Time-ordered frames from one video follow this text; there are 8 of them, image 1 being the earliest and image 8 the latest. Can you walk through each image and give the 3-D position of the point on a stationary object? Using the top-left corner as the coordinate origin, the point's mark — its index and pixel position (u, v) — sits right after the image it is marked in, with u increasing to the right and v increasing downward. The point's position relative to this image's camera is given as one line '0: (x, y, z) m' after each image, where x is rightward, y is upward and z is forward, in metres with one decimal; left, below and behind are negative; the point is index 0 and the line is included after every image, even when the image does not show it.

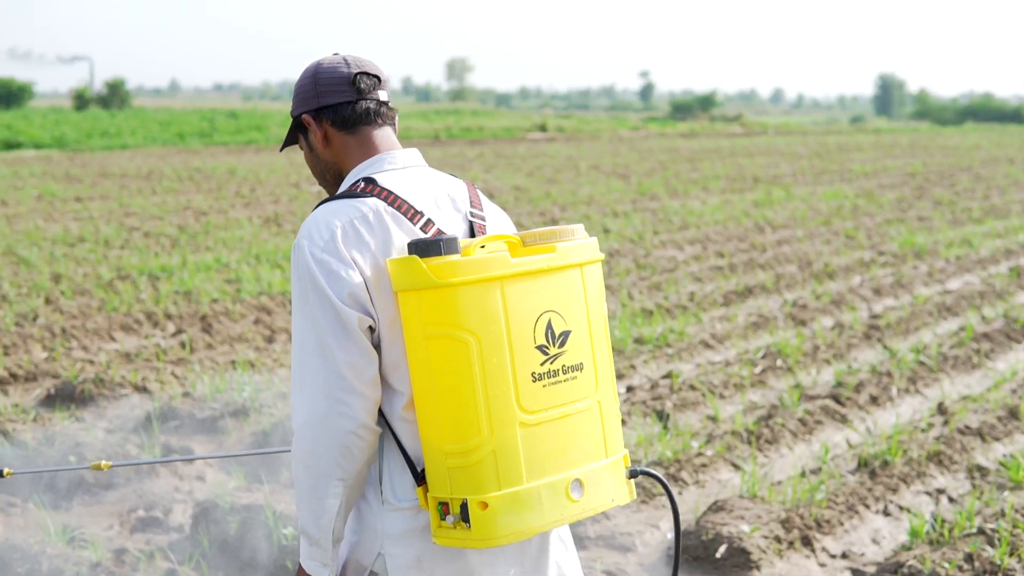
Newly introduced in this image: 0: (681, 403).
0: (+1.0, -0.7, +6.1) m
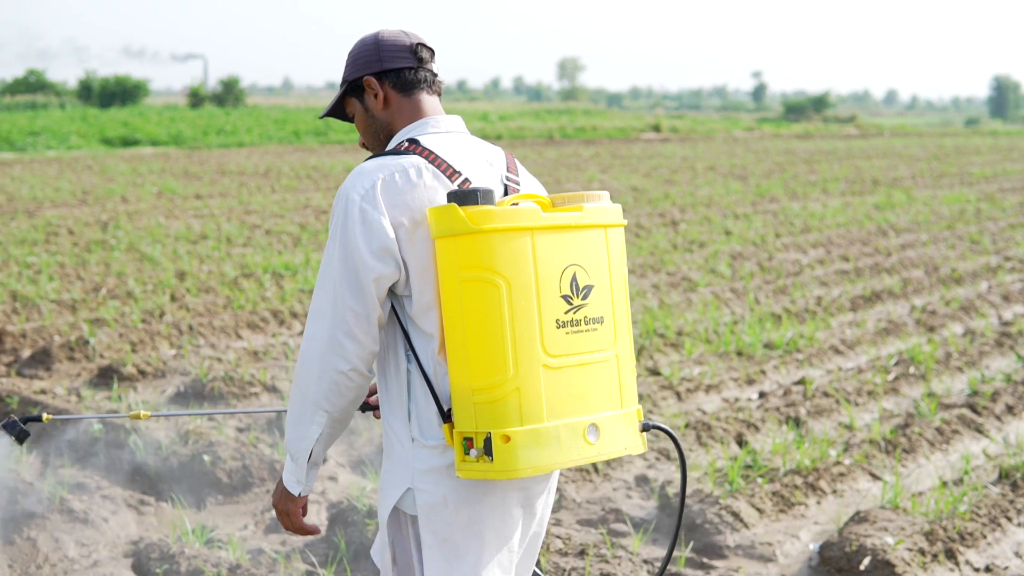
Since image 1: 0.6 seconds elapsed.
0: (+1.7, -0.7, +5.9) m
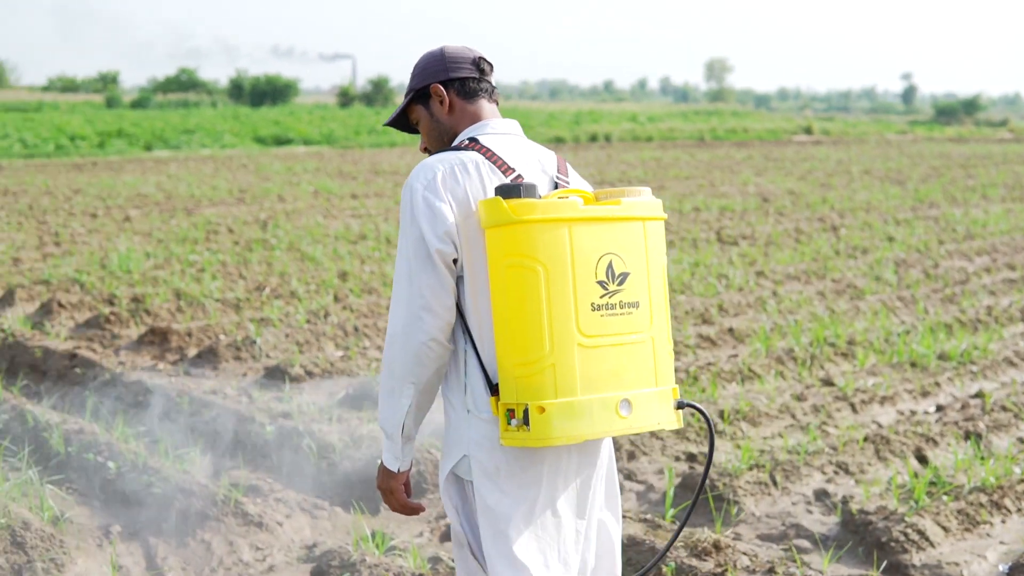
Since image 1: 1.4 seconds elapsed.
0: (+2.6, -0.7, +5.6) m
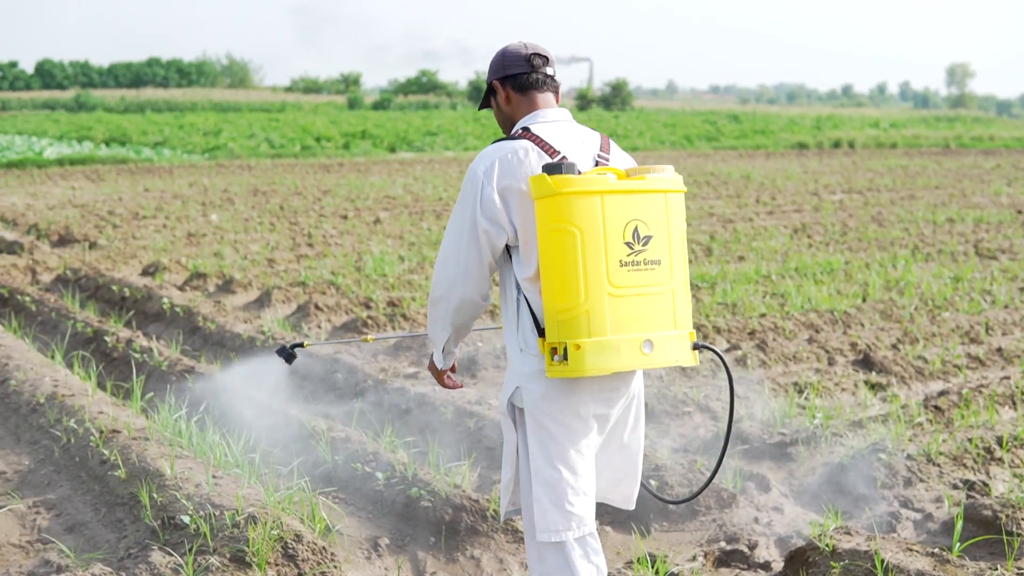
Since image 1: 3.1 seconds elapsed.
0: (+3.9, -0.9, +5.2) m
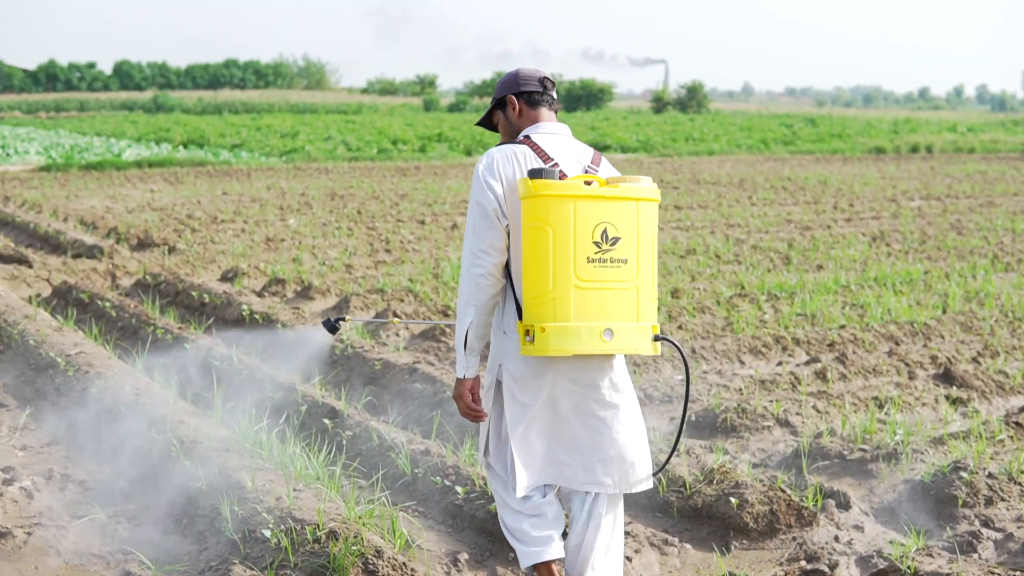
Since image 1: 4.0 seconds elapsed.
0: (+4.2, -0.9, +5.1) m
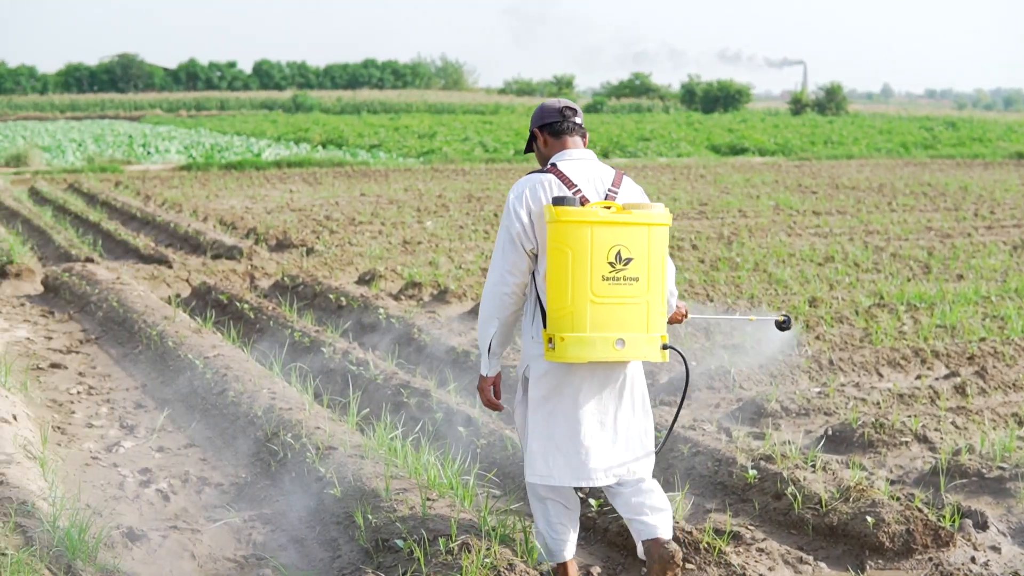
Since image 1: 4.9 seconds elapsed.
0: (+4.9, -1.0, +4.8) m
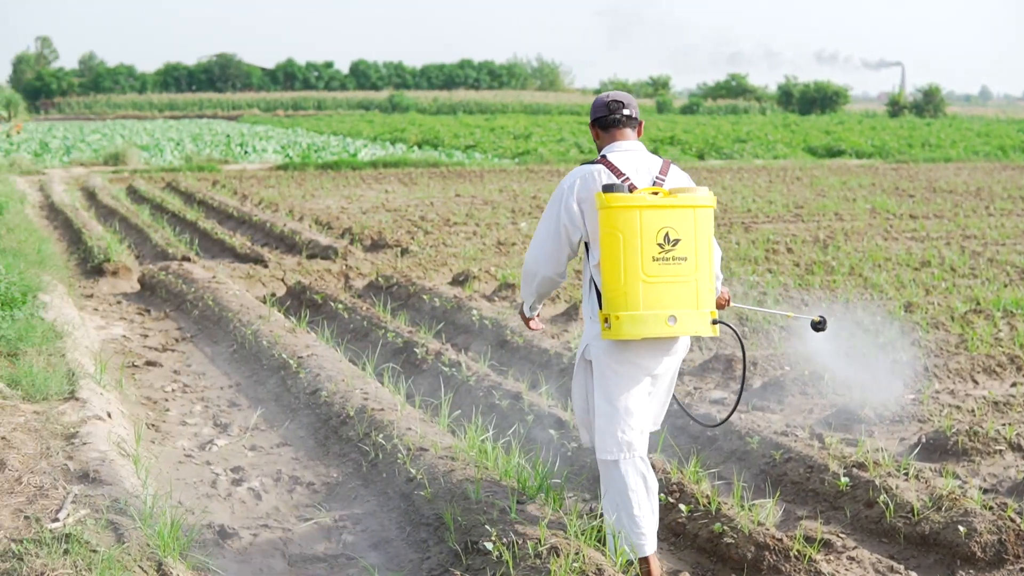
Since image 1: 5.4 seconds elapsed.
0: (+5.3, -1.1, +4.6) m
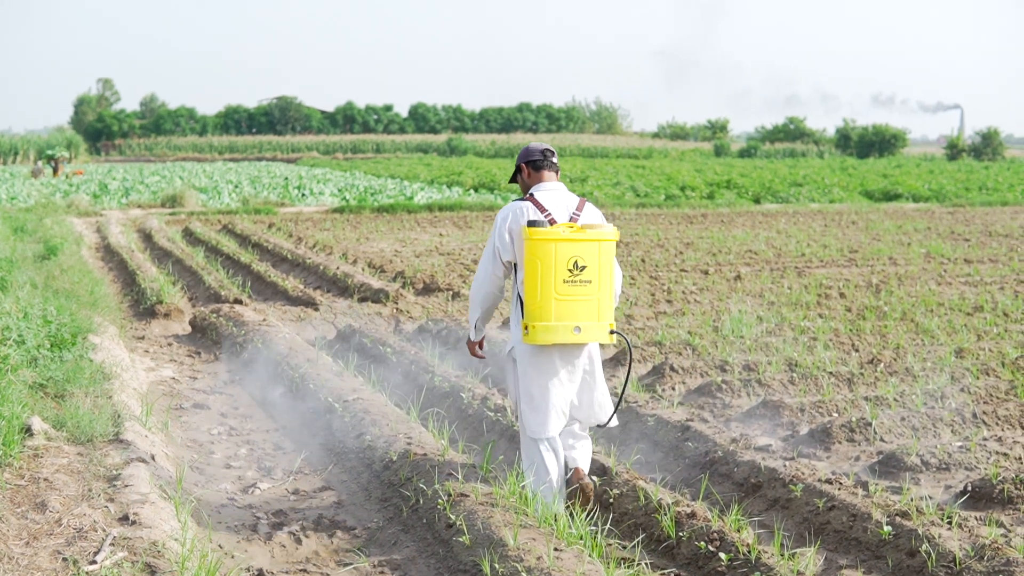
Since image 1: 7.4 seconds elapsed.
0: (+5.5, -1.4, +4.6) m
